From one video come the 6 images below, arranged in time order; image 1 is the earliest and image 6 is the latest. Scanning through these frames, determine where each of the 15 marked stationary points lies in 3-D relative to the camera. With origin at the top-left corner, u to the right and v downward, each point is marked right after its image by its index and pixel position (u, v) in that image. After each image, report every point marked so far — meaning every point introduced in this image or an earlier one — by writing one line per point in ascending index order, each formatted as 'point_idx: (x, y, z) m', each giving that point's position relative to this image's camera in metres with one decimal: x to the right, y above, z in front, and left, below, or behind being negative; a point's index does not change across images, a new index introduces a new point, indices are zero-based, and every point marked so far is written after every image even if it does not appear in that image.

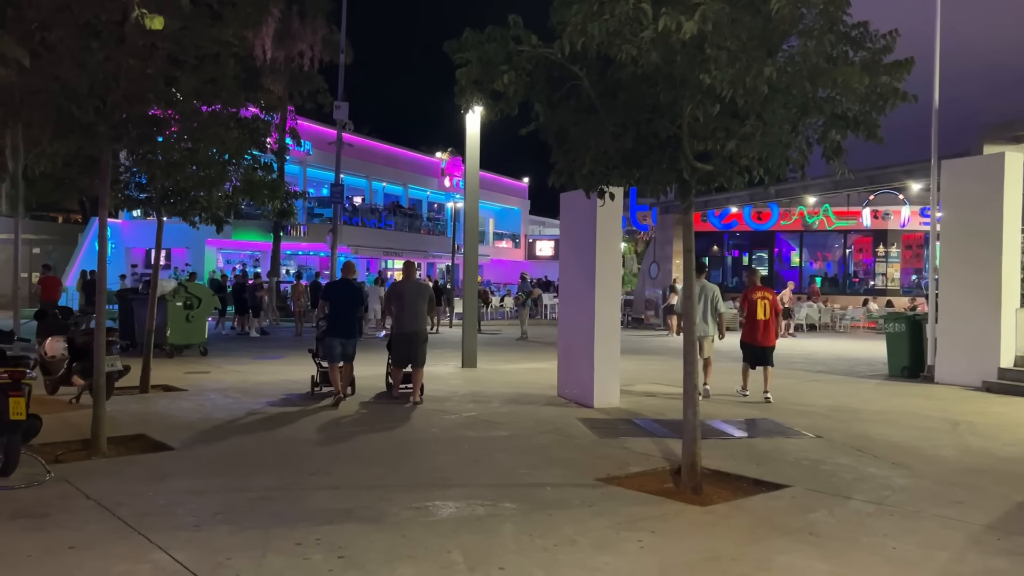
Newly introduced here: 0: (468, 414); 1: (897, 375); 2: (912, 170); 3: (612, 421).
0: (-0.5, -1.4, +9.3) m
1: (+6.0, -1.4, +13.6) m
2: (+8.5, +2.5, +18.4) m
3: (+1.0, -1.4, +8.9) m
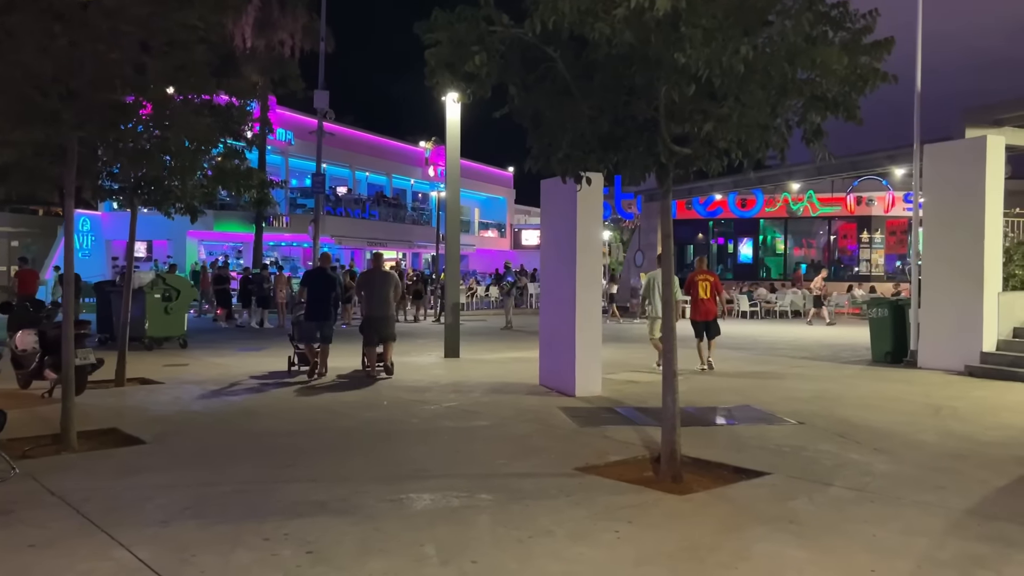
0: (-0.7, -1.2, +9.2) m
1: (+5.8, -1.1, +13.6) m
2: (+8.1, +2.8, +18.4) m
3: (+0.8, -1.2, +8.8) m
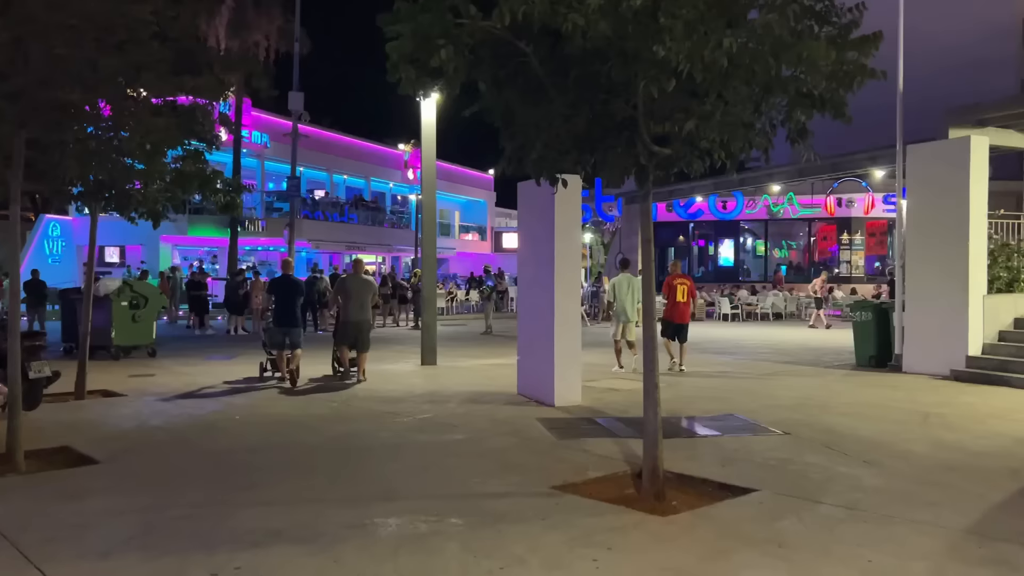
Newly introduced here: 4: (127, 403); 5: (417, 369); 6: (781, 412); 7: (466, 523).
0: (-0.9, -1.3, +8.8) m
1: (+5.4, -1.2, +13.3) m
2: (+7.6, +2.8, +18.2) m
3: (+0.6, -1.3, +8.5) m
4: (-4.5, -1.3, +10.1) m
5: (-1.5, -1.3, +13.6) m
6: (+2.8, -1.3, +8.9) m
7: (-0.3, -1.4, +5.0) m
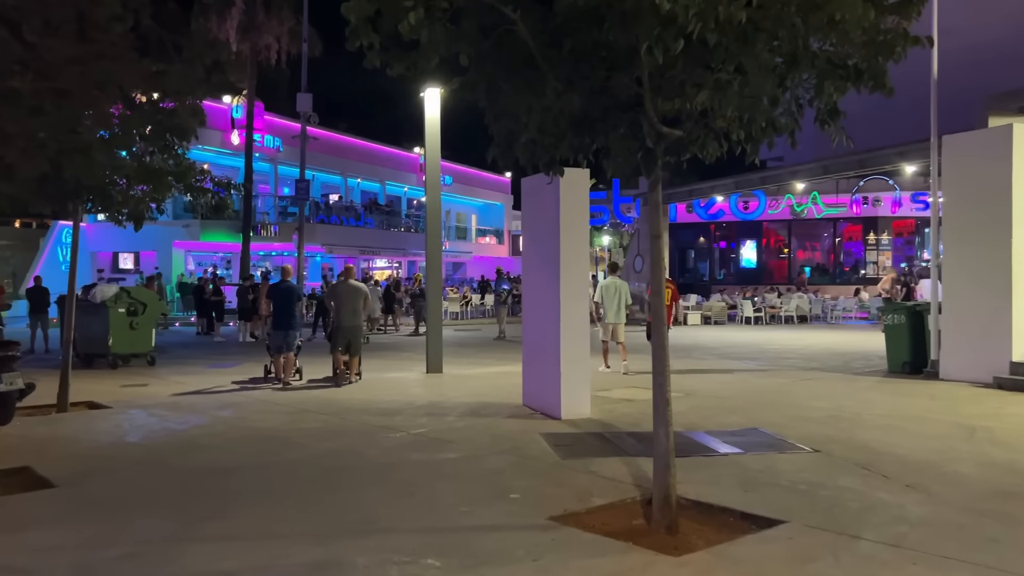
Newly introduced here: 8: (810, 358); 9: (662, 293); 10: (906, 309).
0: (-0.9, -1.3, +8.2) m
1: (+5.6, -1.2, +12.5) m
2: (+7.9, +2.8, +17.3) m
3: (+0.6, -1.3, +7.7) m
4: (-4.4, -1.4, +9.5) m
5: (-1.4, -1.3, +13.0) m
6: (+2.8, -1.3, +8.1) m
7: (-0.3, -1.4, +4.3) m
8: (+5.2, -1.2, +15.3) m
9: (+0.9, 0.0, +5.1) m
10: (+5.6, -0.3, +12.4) m
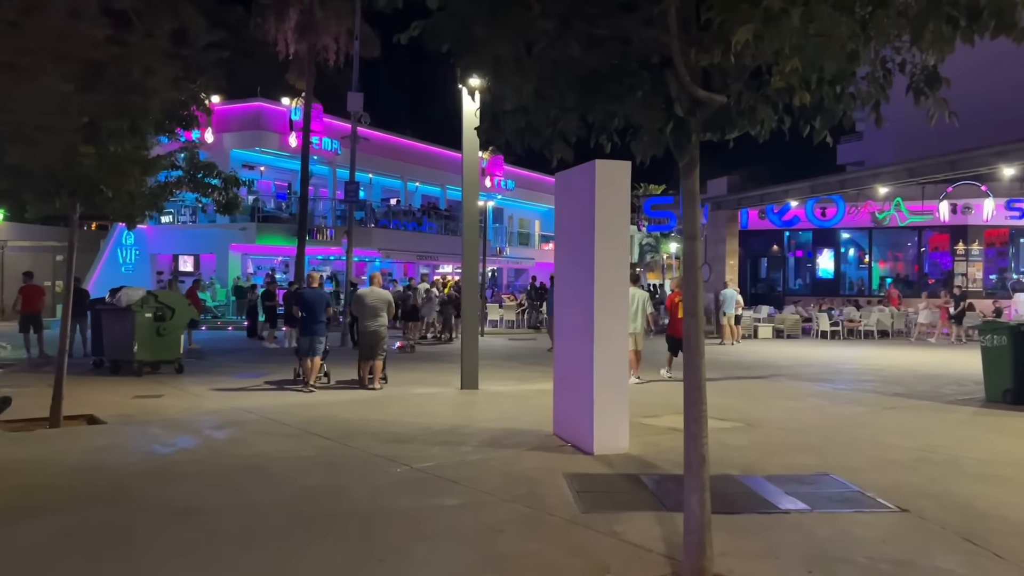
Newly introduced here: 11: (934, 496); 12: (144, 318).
0: (-0.7, -1.4, +7.0) m
1: (+6.1, -1.4, +10.8) m
2: (+8.8, +2.5, +15.5) m
3: (+0.8, -1.4, +6.5) m
4: (-4.1, -1.4, +8.6) m
5: (-0.8, -1.4, +11.9) m
6: (+3.0, -1.4, +6.7) m
7: (-0.5, -1.4, +3.1) m
8: (+6.0, -1.5, +13.6) m
9: (+0.8, -0.1, +3.9) m
10: (+6.1, -0.5, +10.7) m
11: (+2.9, -1.4, +5.9) m
12: (-6.0, -0.5, +14.0) m
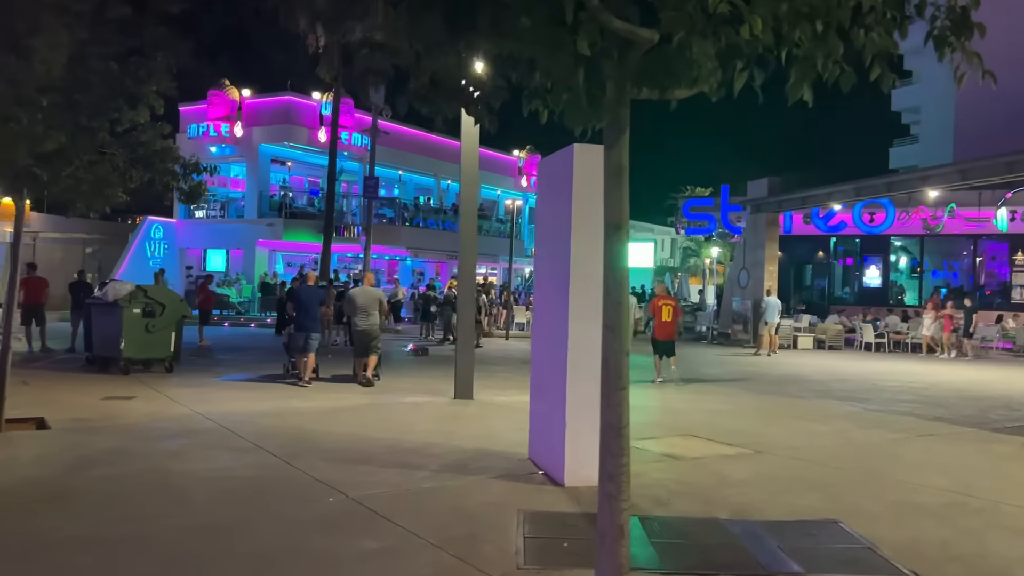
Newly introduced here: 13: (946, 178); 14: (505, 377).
0: (-1.0, -1.4, +6.1) m
1: (+6.0, -1.6, +9.5) m
2: (+9.0, +2.2, +14.1) m
3: (+0.4, -1.5, +5.5) m
4: (-4.3, -1.4, +7.9) m
5: (-0.8, -1.5, +10.9) m
6: (+2.6, -1.5, +5.6) m
7: (-1.0, -1.4, +2.2) m
8: (+6.0, -1.6, +12.3) m
9: (+0.4, -0.1, +2.9) m
10: (+6.0, -0.7, +9.4) m
11: (+2.5, -1.5, +4.8) m
12: (-5.9, -0.4, +13.4) m
13: (+8.7, +2.2, +17.3) m
14: (-0.1, -1.5, +14.7) m
